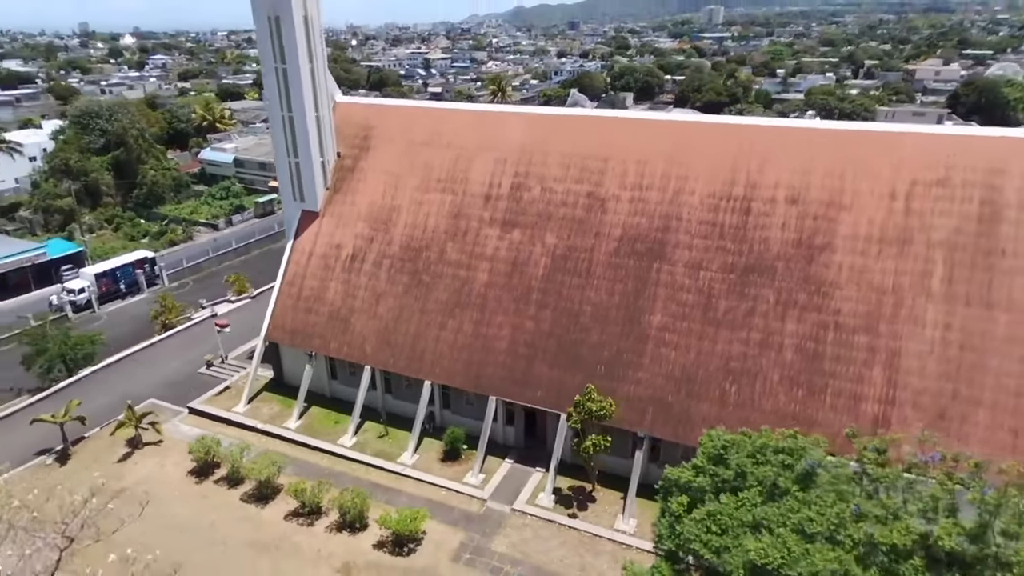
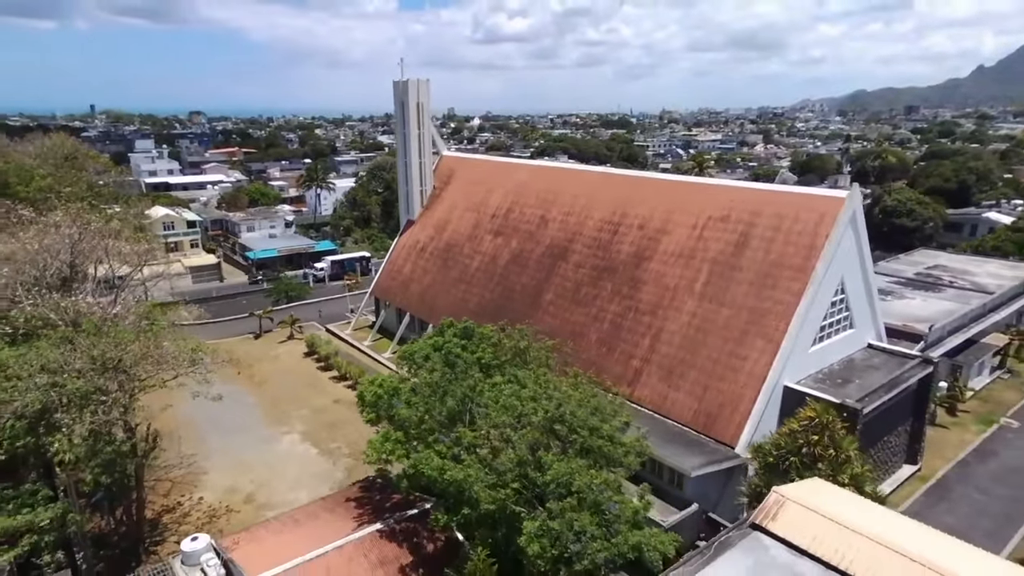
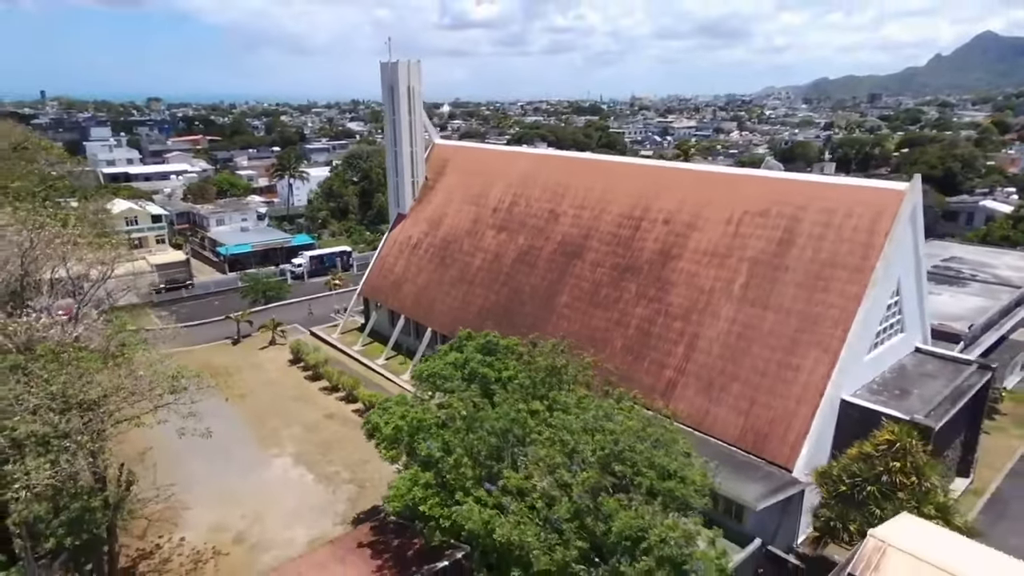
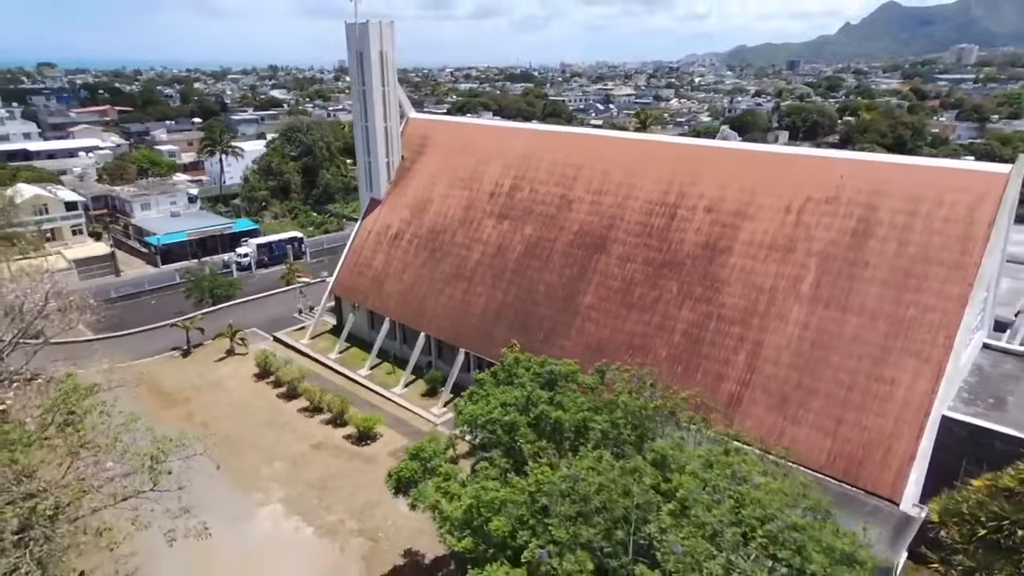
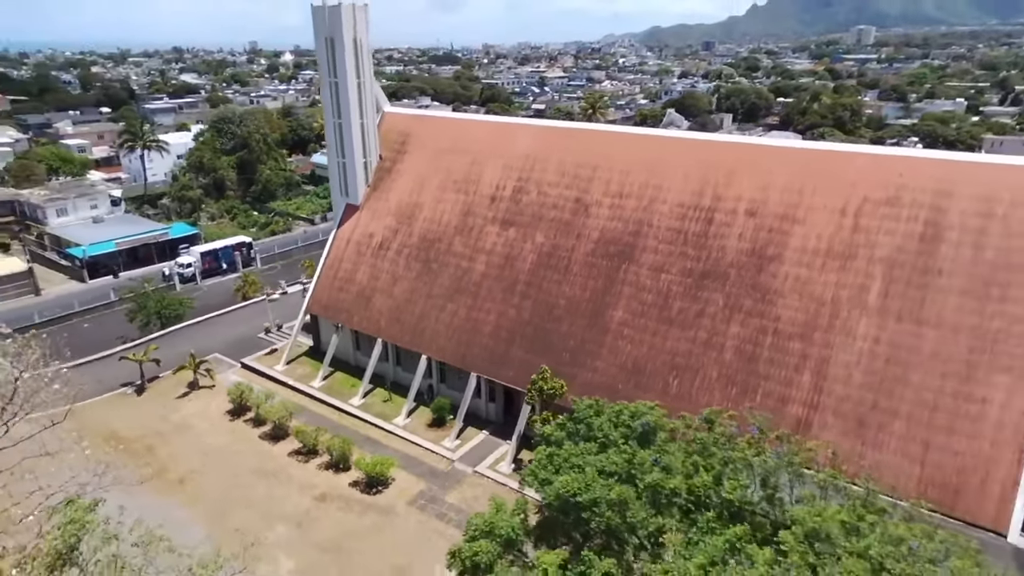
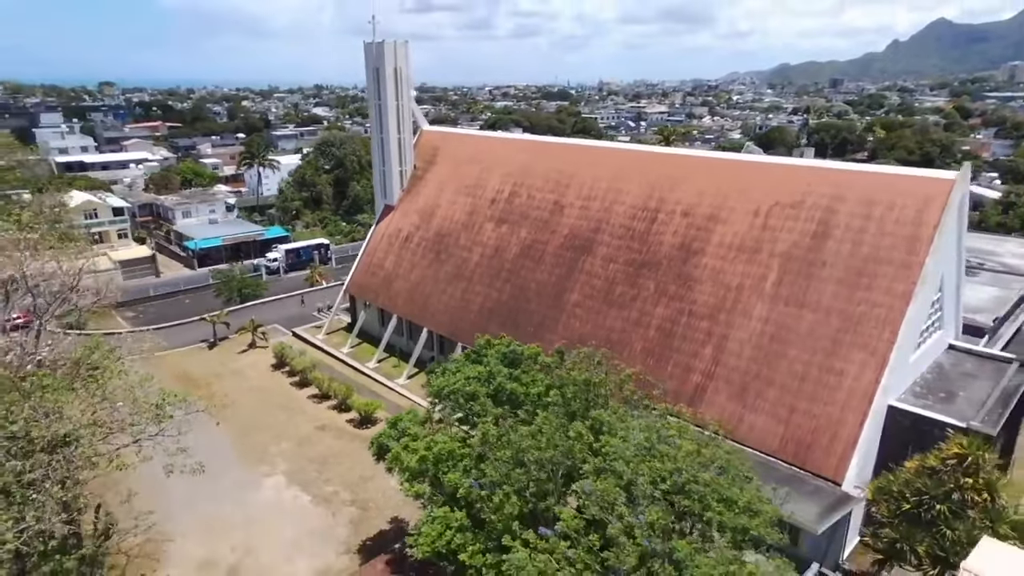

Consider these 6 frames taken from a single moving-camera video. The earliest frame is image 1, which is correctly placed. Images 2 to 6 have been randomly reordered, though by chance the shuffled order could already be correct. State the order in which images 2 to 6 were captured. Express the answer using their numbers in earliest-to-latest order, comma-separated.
5, 4, 6, 3, 2
